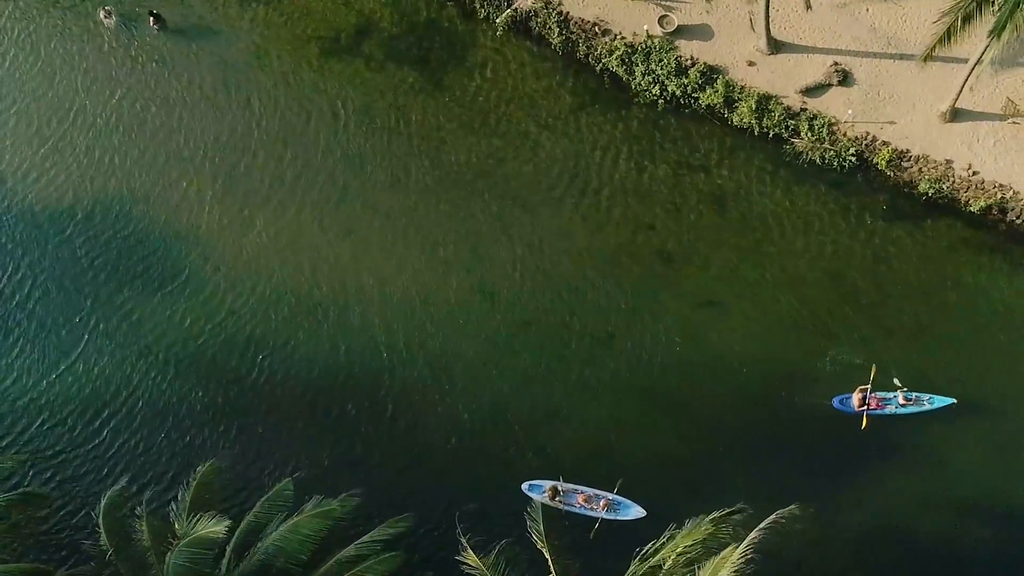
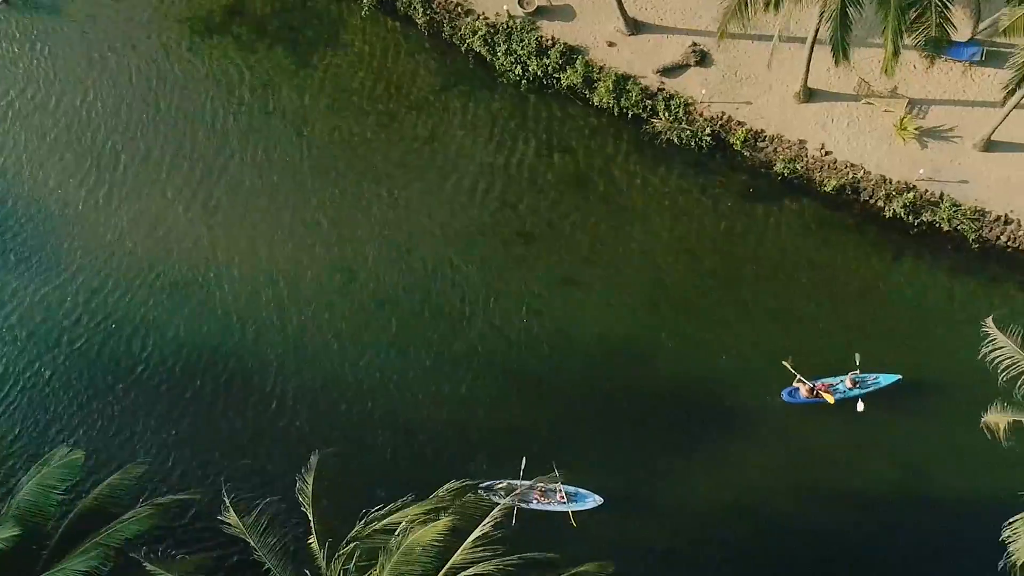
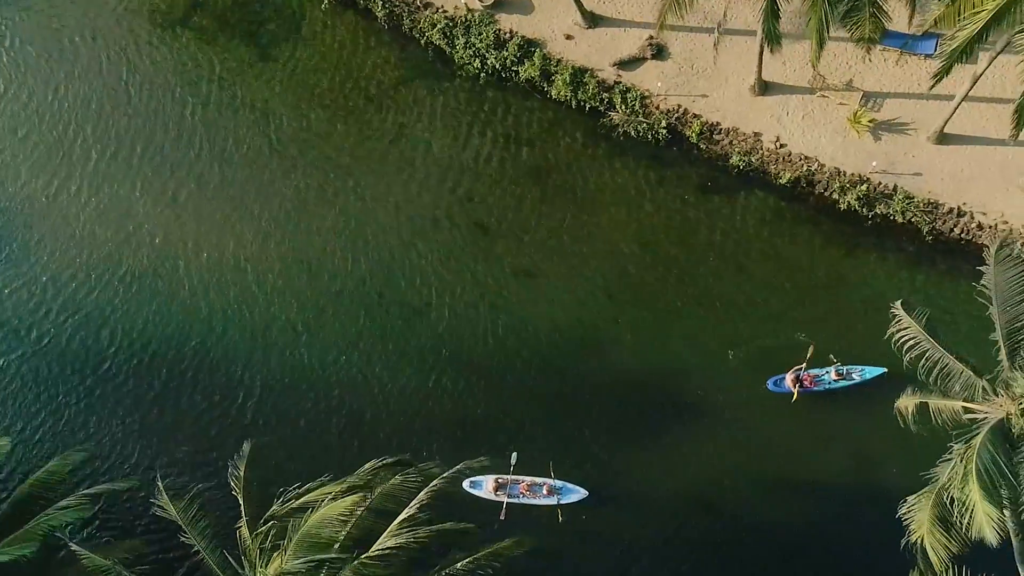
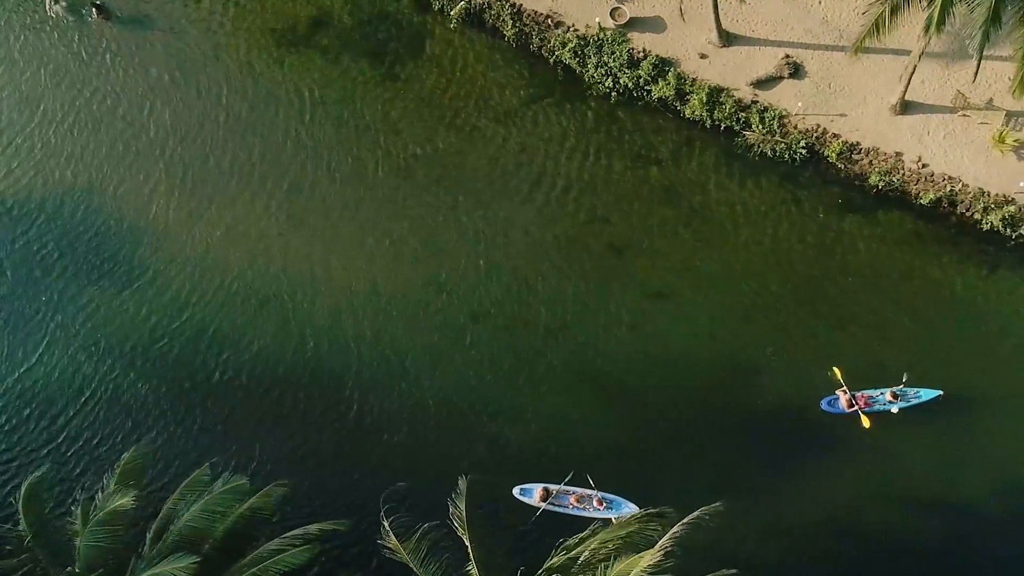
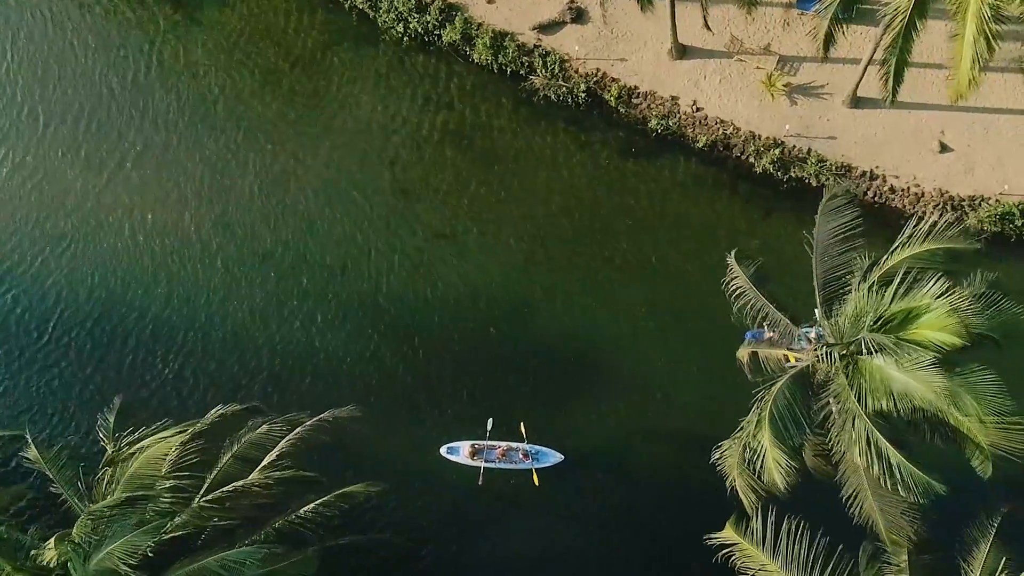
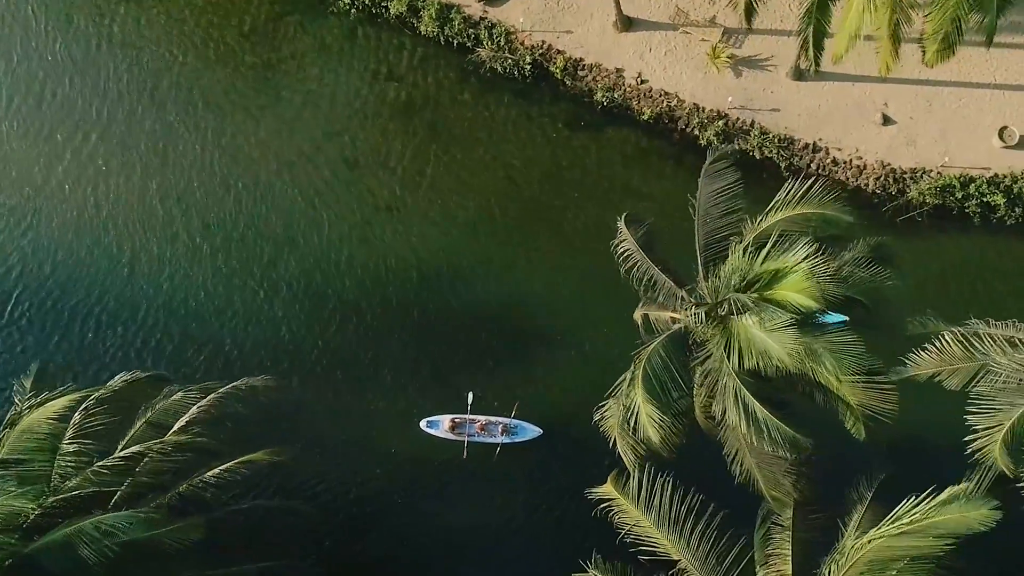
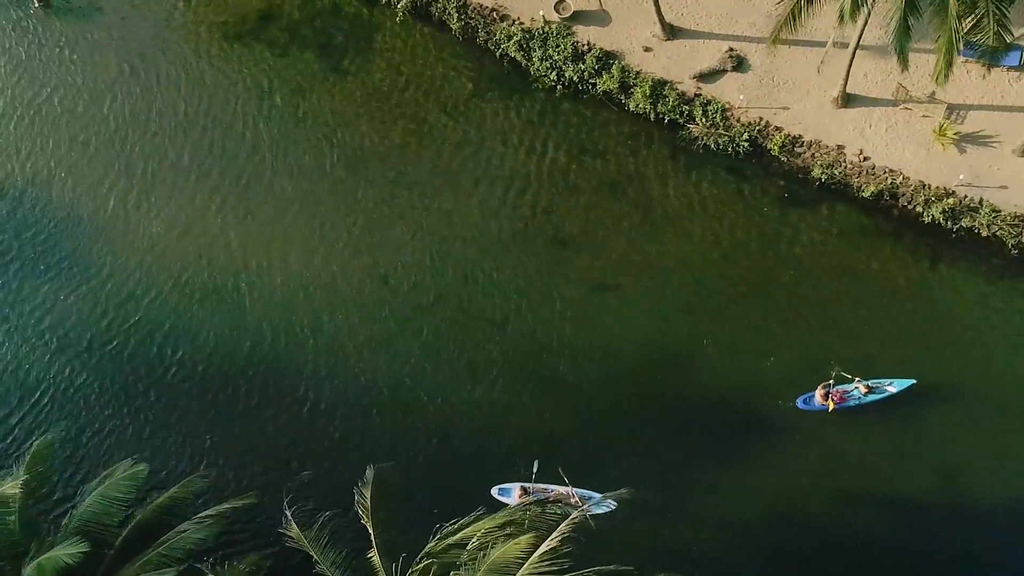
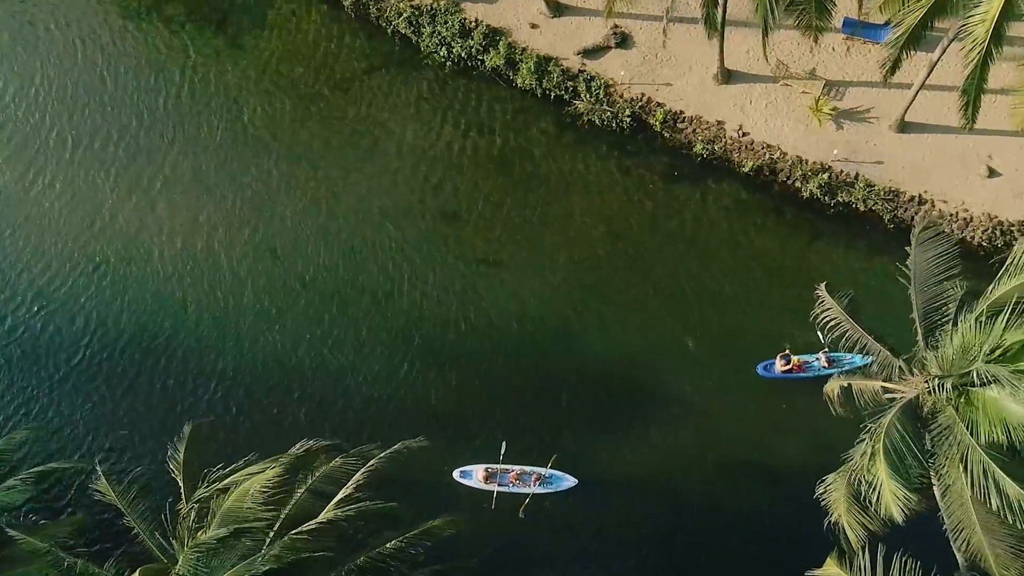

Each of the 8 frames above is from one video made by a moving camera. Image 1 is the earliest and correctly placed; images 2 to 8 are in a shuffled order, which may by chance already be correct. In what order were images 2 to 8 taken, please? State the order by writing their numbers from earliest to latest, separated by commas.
4, 7, 2, 3, 8, 5, 6
